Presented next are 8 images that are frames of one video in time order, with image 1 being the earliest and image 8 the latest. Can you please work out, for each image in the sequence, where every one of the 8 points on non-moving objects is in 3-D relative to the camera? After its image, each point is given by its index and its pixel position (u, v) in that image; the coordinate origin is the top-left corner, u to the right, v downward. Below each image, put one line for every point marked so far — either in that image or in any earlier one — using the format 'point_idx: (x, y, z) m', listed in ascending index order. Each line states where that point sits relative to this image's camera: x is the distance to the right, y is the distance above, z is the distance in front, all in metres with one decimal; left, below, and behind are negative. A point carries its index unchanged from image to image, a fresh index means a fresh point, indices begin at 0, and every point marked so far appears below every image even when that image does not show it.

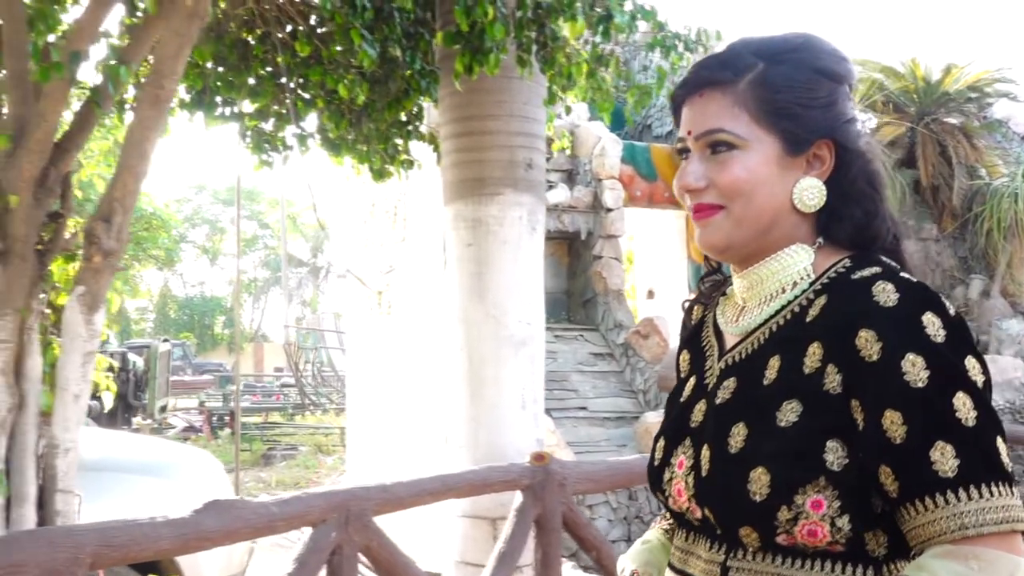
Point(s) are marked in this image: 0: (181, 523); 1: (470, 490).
0: (-1.6, -1.1, +2.6) m
1: (-0.2, -1.2, +3.0) m
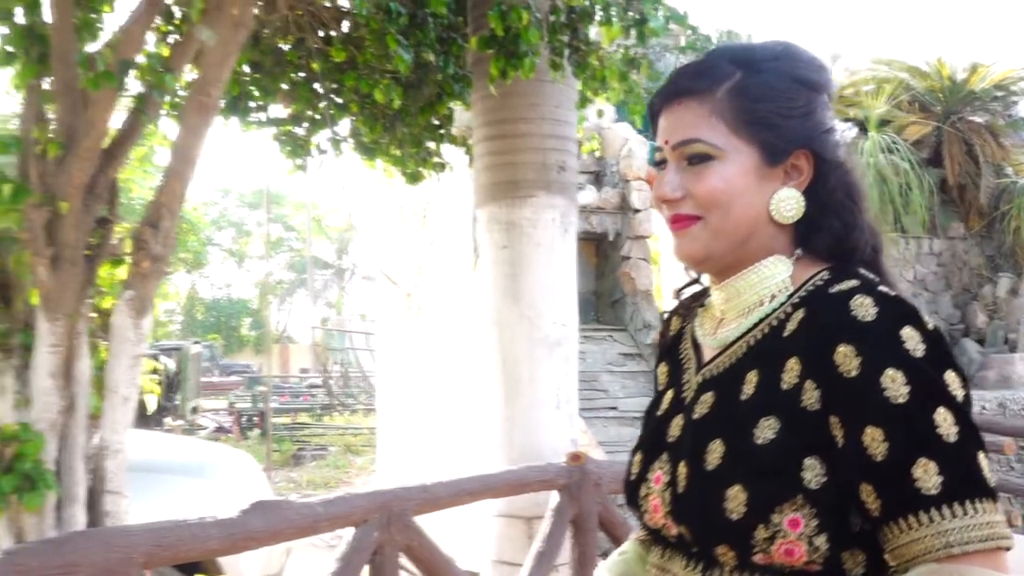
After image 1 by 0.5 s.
0: (-1.4, -1.2, +2.6) m
1: (0.0, -1.2, +3.0) m
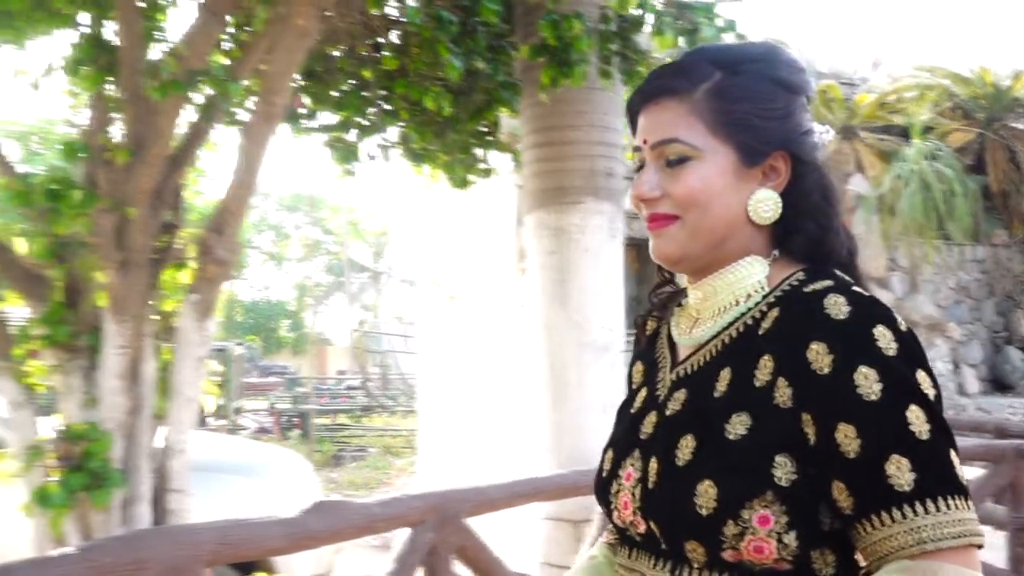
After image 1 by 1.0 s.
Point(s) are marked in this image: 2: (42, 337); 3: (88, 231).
0: (-1.1, -1.2, +2.7) m
1: (+0.3, -1.2, +3.1) m
2: (-2.4, -0.2, +2.7) m
3: (-2.1, +0.3, +2.6) m
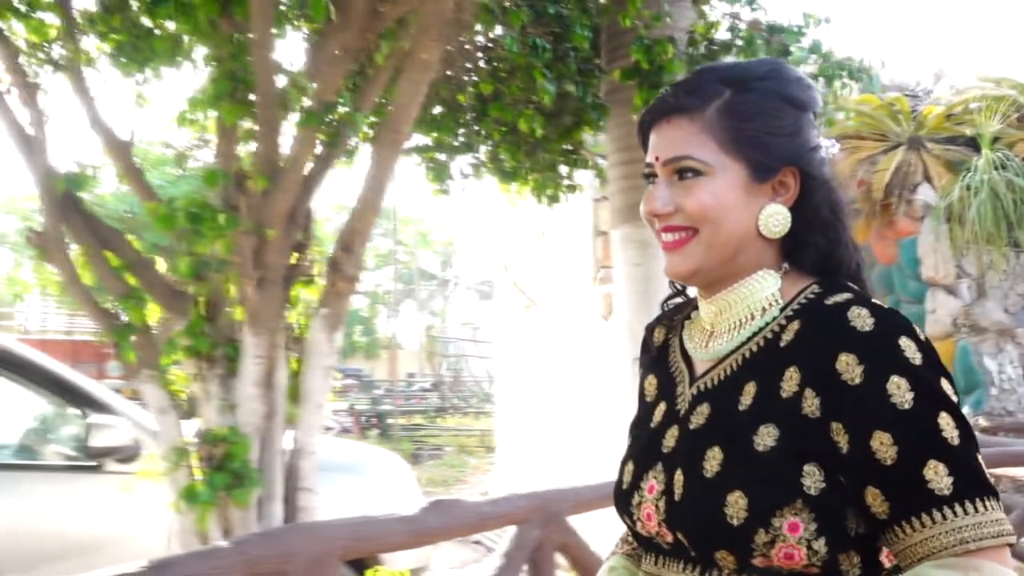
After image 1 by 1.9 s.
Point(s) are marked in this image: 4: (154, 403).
0: (-0.5, -1.3, +2.9) m
1: (+0.8, -1.3, +3.3) m
2: (-1.8, -0.3, +2.9) m
3: (-1.5, +0.2, +2.8) m
4: (-2.0, -0.6, +3.0) m
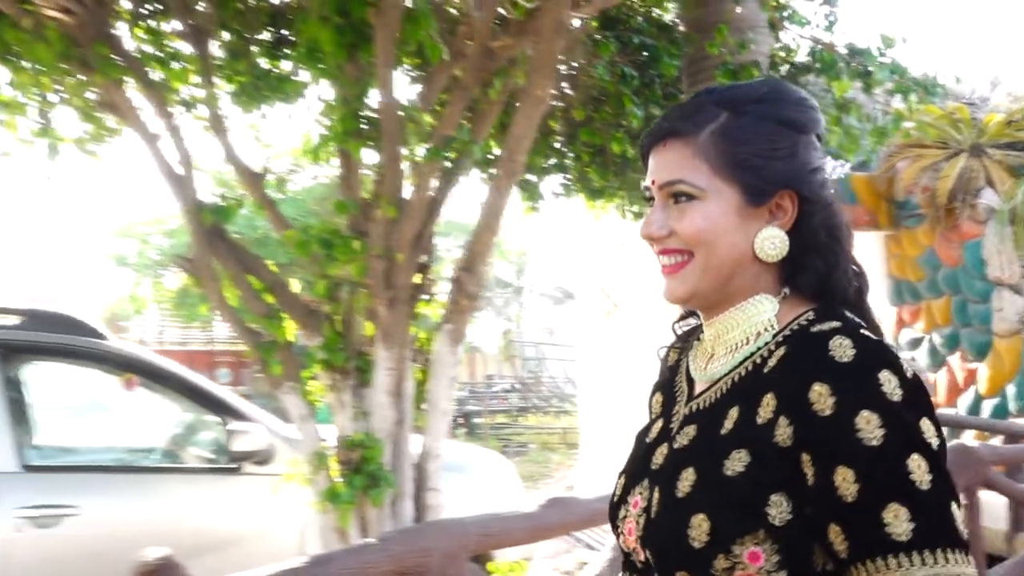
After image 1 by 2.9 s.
0: (+0.1, -1.3, +3.1) m
1: (+1.5, -1.3, +3.5) m
2: (-1.2, -0.4, +3.2) m
3: (-0.9, +0.1, +3.1) m
4: (-1.3, -0.8, +3.3) m
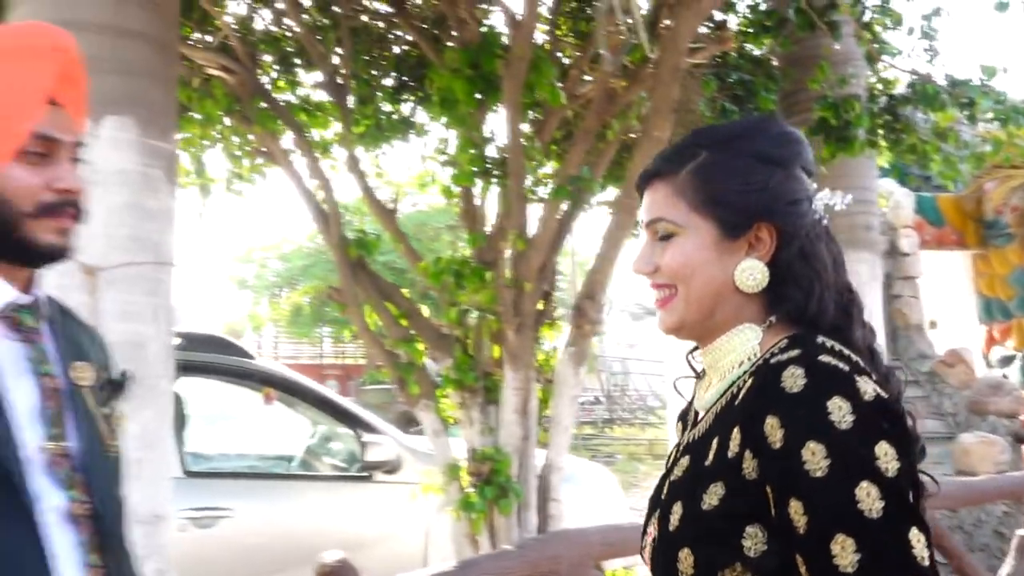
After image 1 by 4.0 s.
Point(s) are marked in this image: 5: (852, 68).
0: (+0.9, -1.5, +3.4) m
1: (+2.3, -1.5, +3.7) m
2: (-0.4, -0.6, +3.6) m
3: (-0.1, -0.1, +3.4) m
4: (-0.6, -0.9, +3.6) m
5: (+2.4, +1.6, +3.8) m
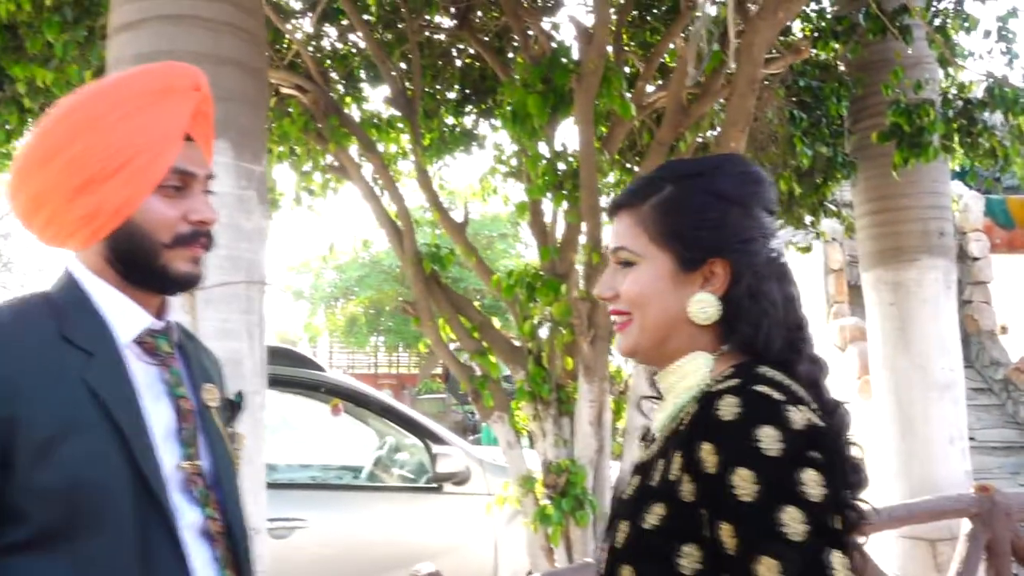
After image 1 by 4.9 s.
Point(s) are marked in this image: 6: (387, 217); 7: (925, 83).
0: (+1.4, -1.6, +3.4) m
1: (+2.8, -1.5, +3.6) m
2: (+0.1, -0.7, +3.6) m
3: (+0.4, -0.2, +3.5) m
4: (-0.1, -1.0, +3.6) m
5: (+2.9, +1.5, +3.8) m
6: (-0.9, +0.5, +3.7) m
7: (+2.9, +1.4, +3.7) m
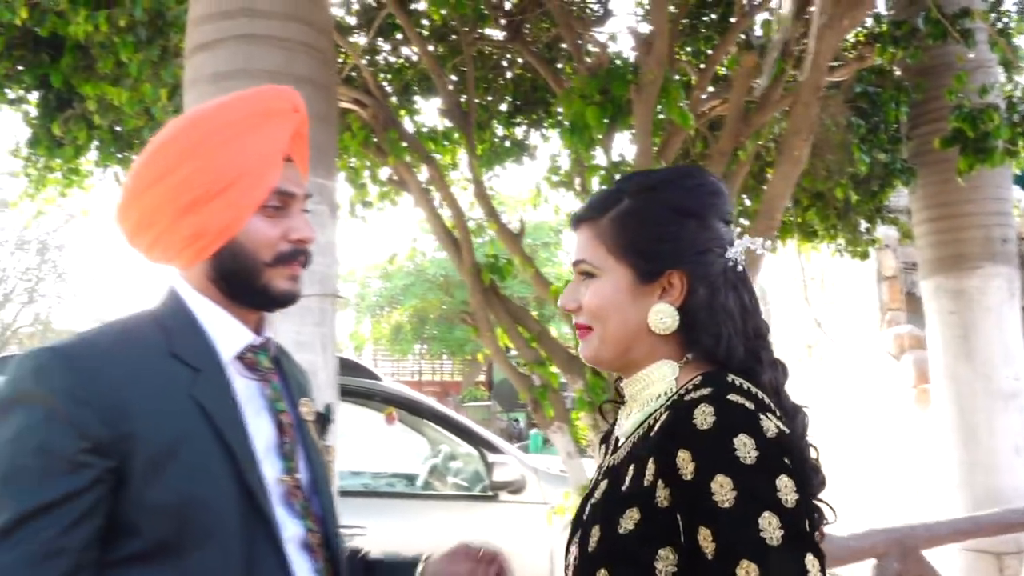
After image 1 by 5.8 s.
0: (+1.8, -1.6, +3.3) m
1: (+3.2, -1.6, +3.5) m
2: (+0.5, -0.8, +3.6) m
3: (+0.8, -0.2, +3.5) m
4: (+0.3, -1.1, +3.6) m
5: (+3.3, +1.5, +3.7) m
6: (-0.5, +0.4, +3.7) m
7: (+3.3, +1.4, +3.7) m
